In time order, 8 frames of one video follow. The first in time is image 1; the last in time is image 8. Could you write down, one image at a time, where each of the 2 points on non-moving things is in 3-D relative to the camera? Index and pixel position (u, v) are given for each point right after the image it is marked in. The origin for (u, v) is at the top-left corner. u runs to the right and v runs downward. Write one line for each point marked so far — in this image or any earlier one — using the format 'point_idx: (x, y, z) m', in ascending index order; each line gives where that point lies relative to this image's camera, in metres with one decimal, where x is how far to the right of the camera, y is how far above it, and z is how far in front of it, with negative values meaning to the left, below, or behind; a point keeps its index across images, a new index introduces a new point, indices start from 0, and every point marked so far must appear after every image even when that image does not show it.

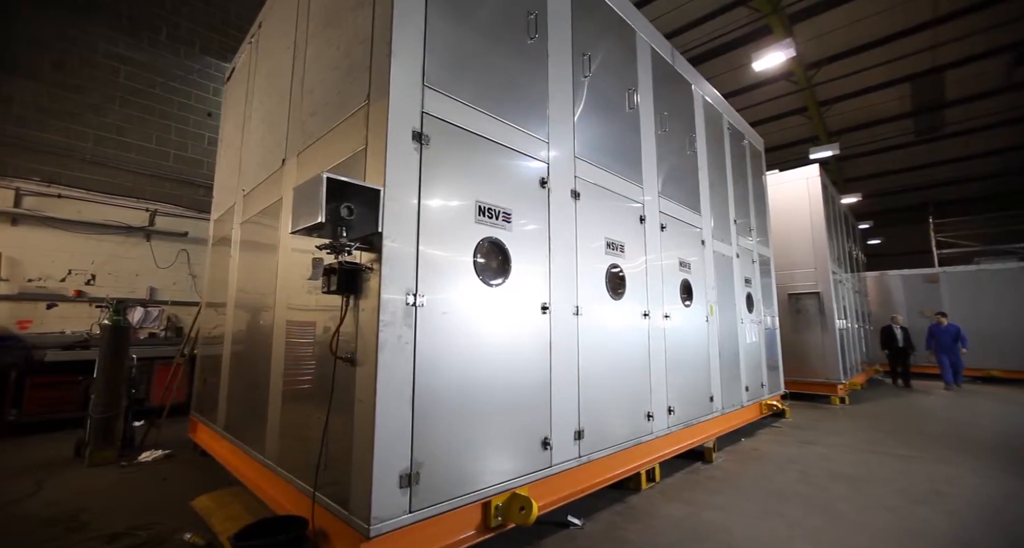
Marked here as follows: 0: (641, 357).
0: (+1.0, -0.6, +3.3) m
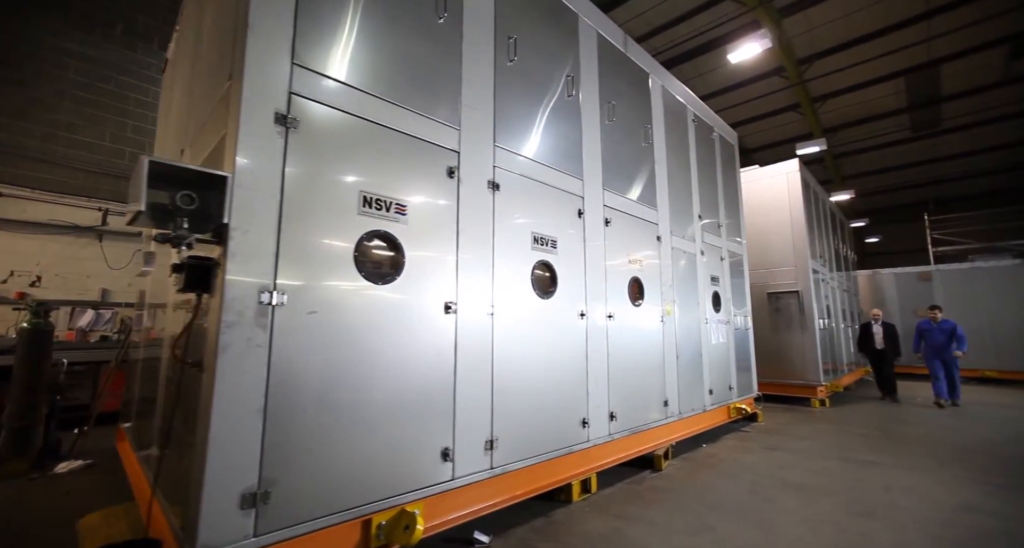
0: (+0.5, -0.6, +3.1) m
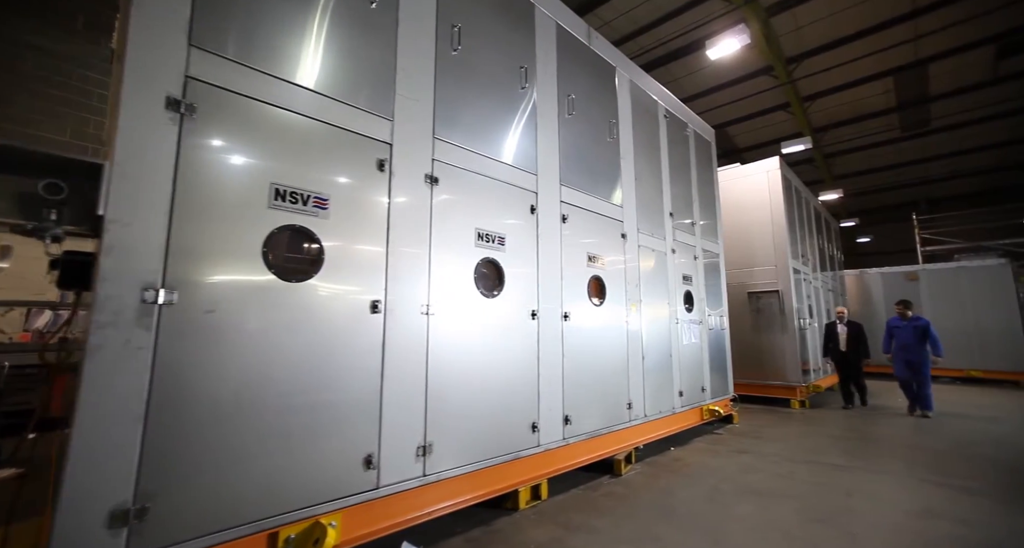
0: (+0.1, -0.6, +3.0) m
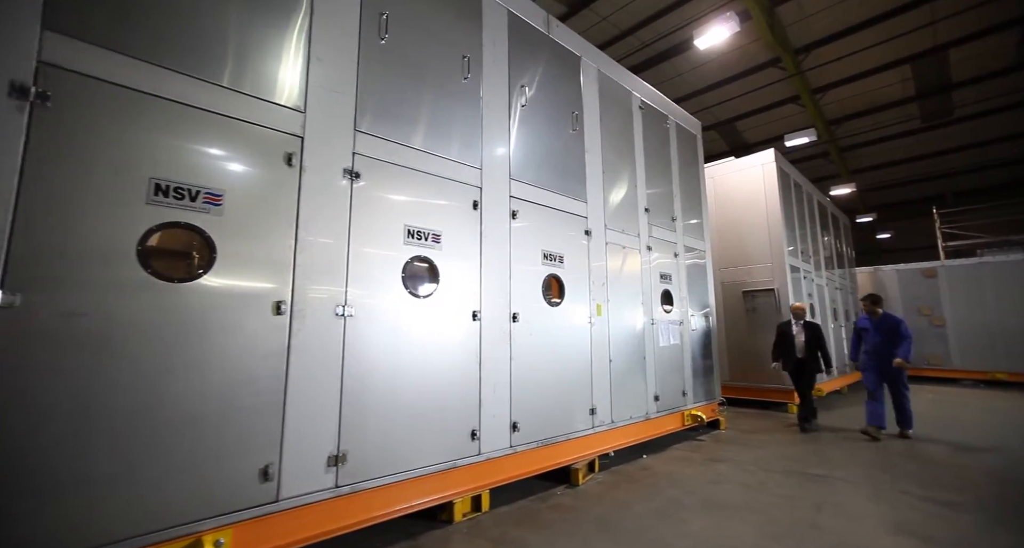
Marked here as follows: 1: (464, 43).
0: (-0.3, -0.6, +2.8) m
1: (-0.4, +1.7, +3.1) m
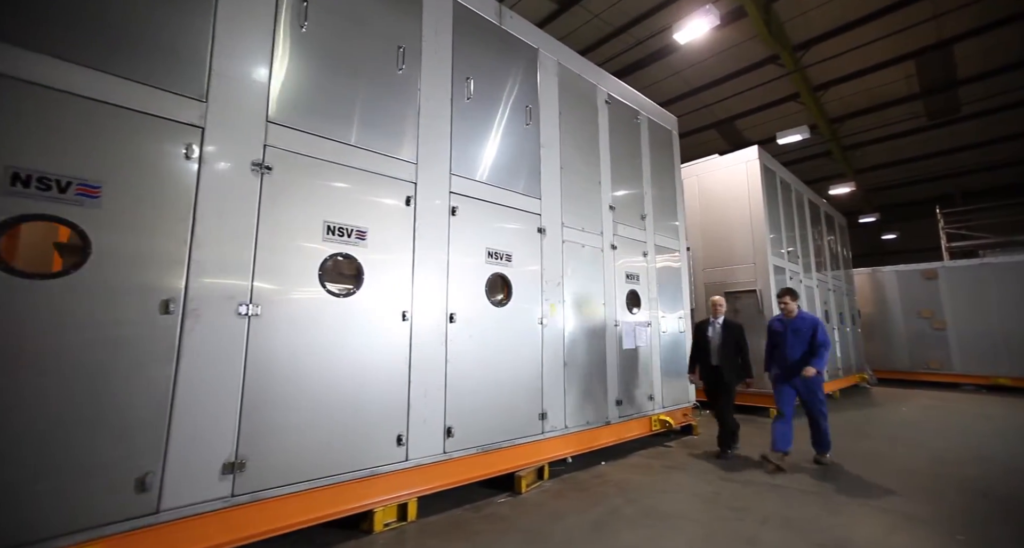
0: (-0.8, -0.6, +2.7) m
1: (-0.8, +1.7, +3.0) m
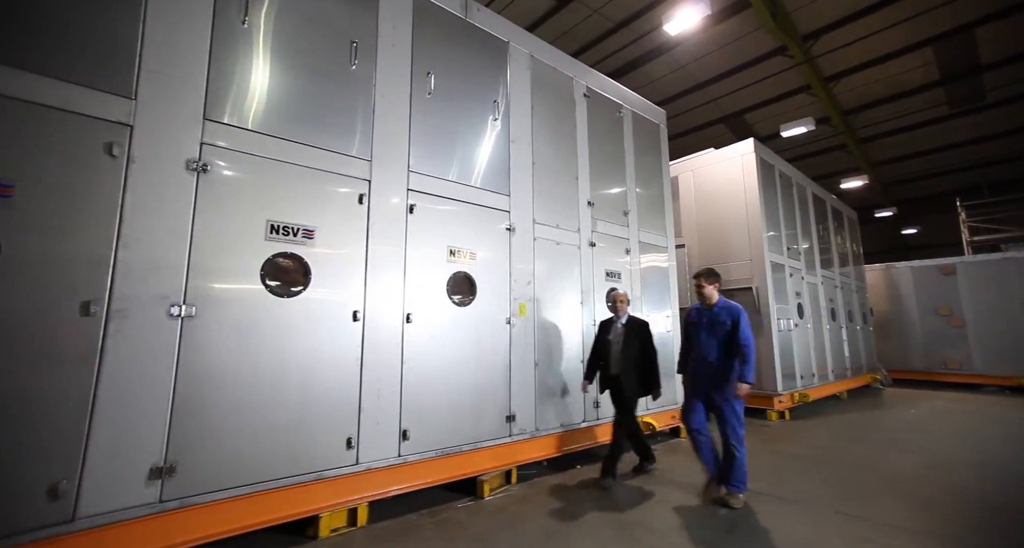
0: (-1.1, -0.6, +2.6) m
1: (-1.1, +1.7, +3.0) m
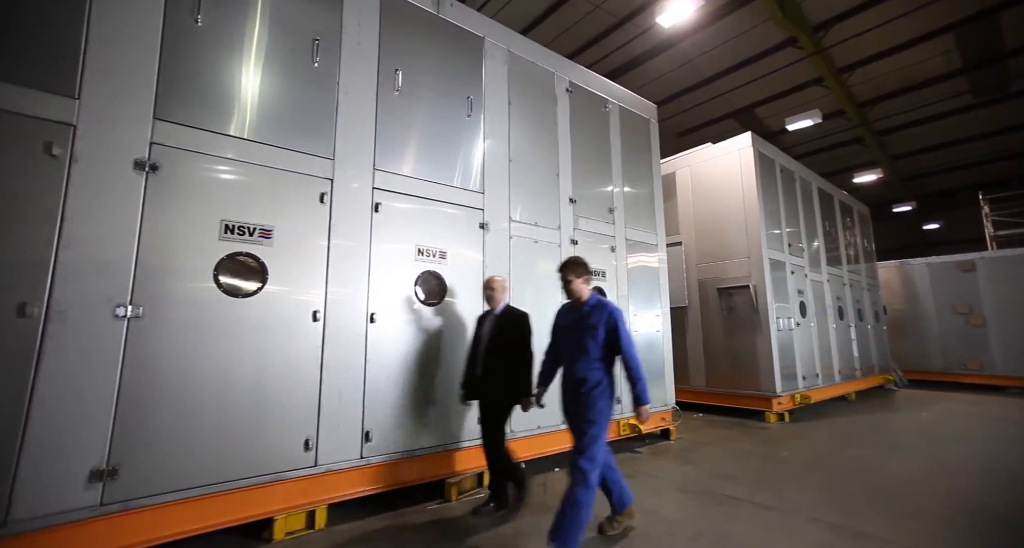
0: (-1.3, -0.6, +2.6) m
1: (-1.3, +1.7, +2.9) m
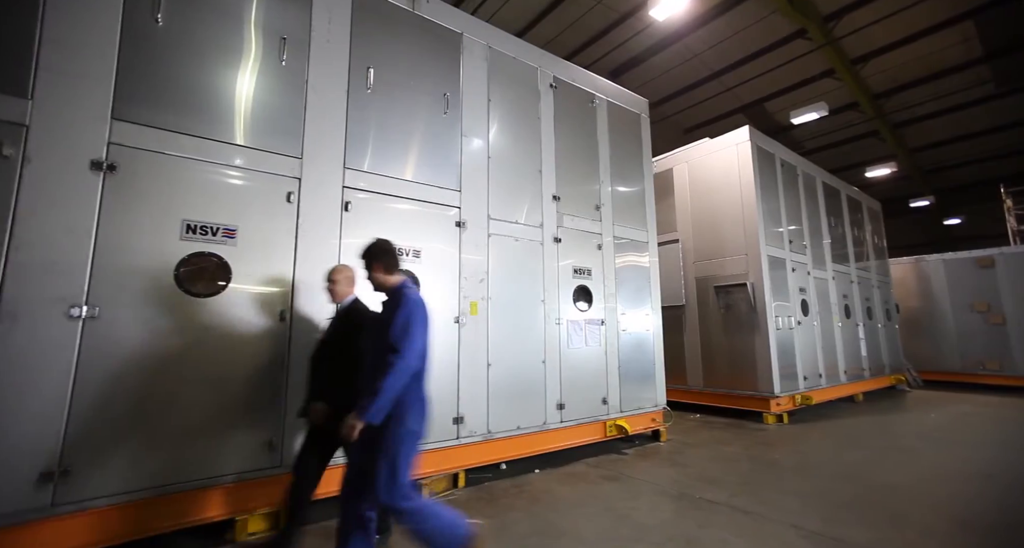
0: (-1.5, -0.6, +2.6) m
1: (-1.5, +1.7, +2.9) m
